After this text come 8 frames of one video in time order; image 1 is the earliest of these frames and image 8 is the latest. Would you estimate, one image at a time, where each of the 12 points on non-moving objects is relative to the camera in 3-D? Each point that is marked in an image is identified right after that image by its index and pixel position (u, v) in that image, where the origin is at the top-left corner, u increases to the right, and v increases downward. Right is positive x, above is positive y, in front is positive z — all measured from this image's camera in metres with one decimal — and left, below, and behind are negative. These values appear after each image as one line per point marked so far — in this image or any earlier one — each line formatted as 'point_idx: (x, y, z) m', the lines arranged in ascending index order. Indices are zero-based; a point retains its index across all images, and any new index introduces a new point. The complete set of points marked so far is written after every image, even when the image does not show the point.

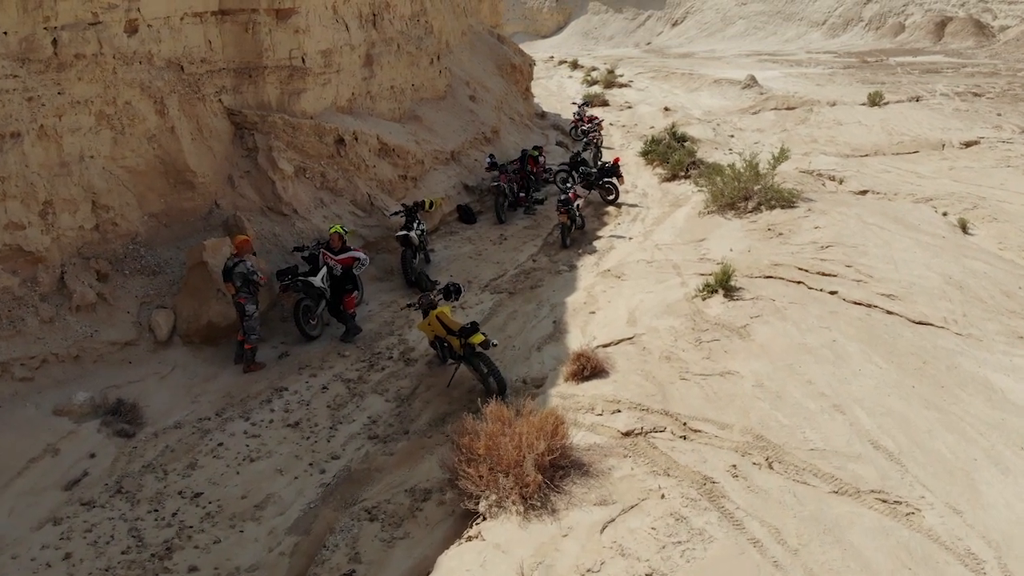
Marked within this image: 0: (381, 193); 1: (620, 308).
0: (-1.6, +1.1, +9.7) m
1: (+1.0, -0.2, +7.5) m
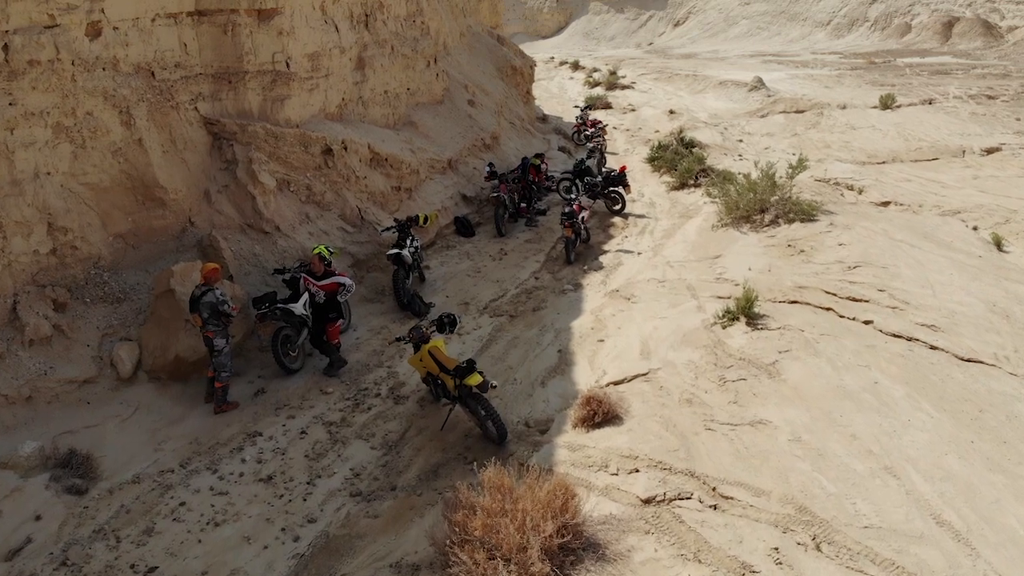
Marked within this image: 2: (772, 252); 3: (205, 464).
0: (-1.5, +0.9, +9.1) m
1: (+1.0, -0.4, +6.9) m
2: (+2.7, +0.4, +8.7) m
3: (-2.0, -1.1, +5.3) m
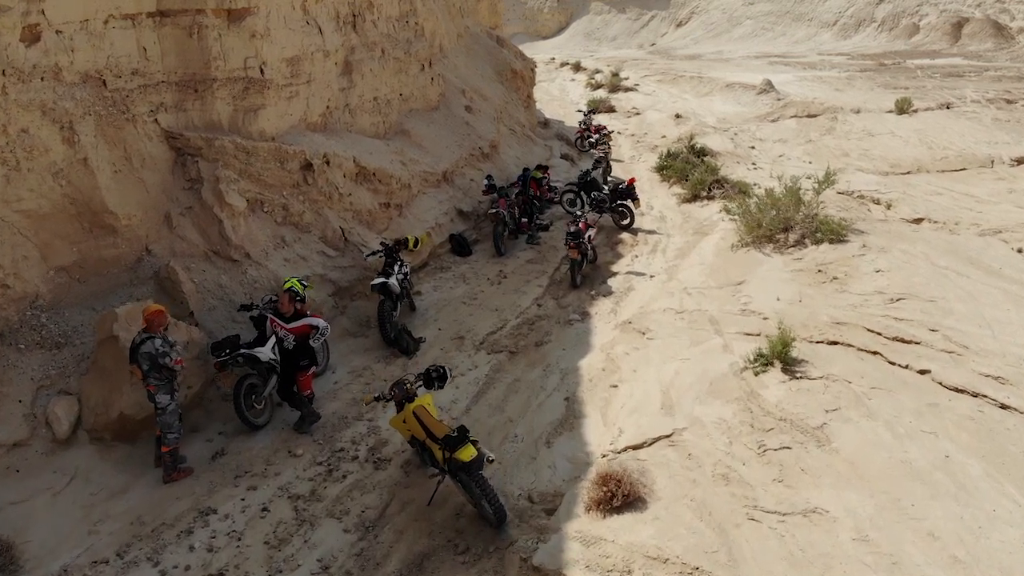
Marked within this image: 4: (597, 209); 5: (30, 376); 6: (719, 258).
0: (-1.5, +0.6, +8.2) m
1: (+1.0, -0.7, +6.0) m
2: (+2.7, +0.1, +7.9) m
3: (-2.0, -1.4, +4.4) m
4: (+1.1, +1.0, +10.8) m
5: (-3.1, -0.6, +5.3) m
6: (+2.3, +0.3, +9.0) m
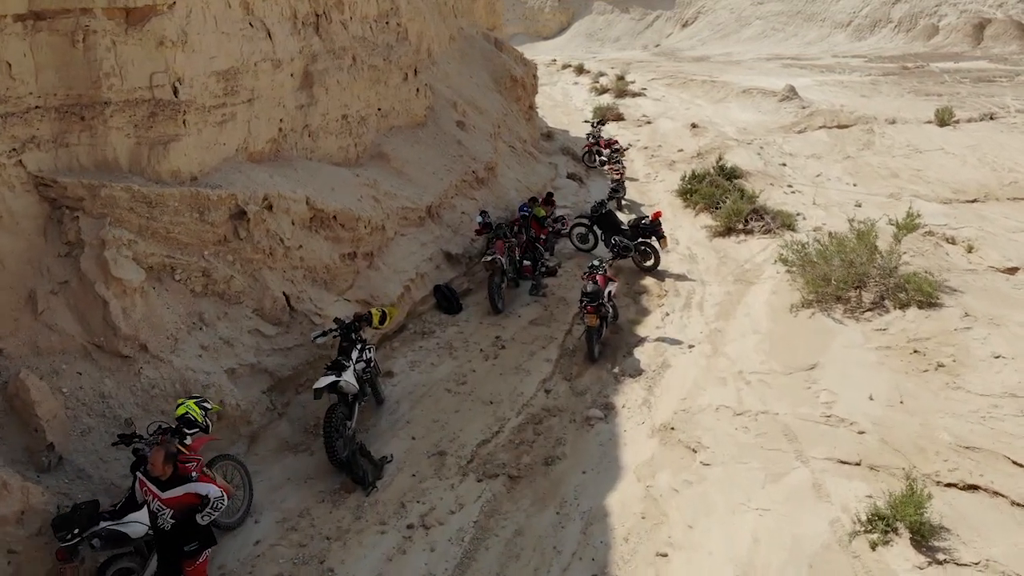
0: (-1.5, 0.0, +6.3) m
1: (+1.0, -1.3, +4.1) m
2: (+2.7, -0.5, +6.0) m
3: (-2.0, -2.0, +2.5) m
4: (+1.1, +0.4, +8.9) m
5: (-3.1, -1.2, +3.4) m
6: (+2.3, -0.3, +7.1) m
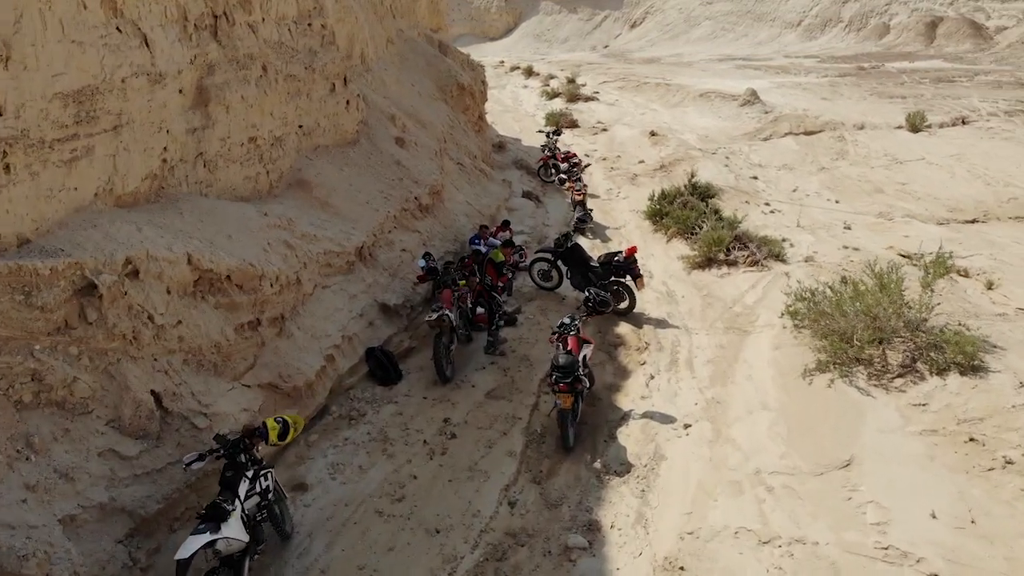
0: (-1.8, -0.5, +4.8) m
1: (+0.9, -1.8, +2.8) m
2: (+2.5, -1.0, +4.7) m
3: (-2.0, -2.6, +1.0) m
4: (+0.7, -0.1, +7.5) m
5: (-3.2, -1.7, +1.9) m
6: (+1.9, -0.7, +5.8) m
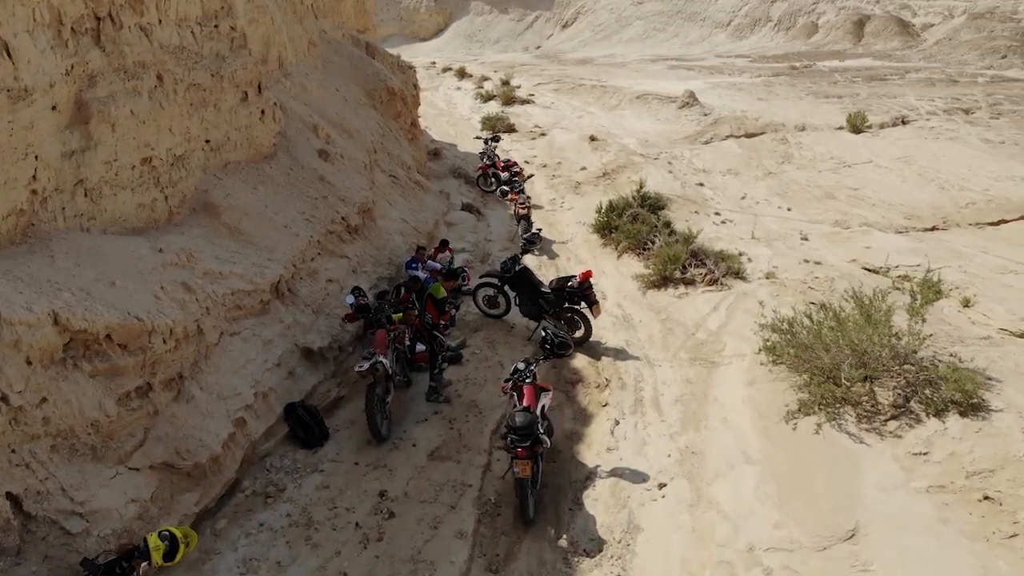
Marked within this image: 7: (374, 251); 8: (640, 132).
0: (-2.1, -0.8, +3.9) m
1: (+0.8, -2.0, +2.1) m
2: (+2.2, -1.2, +4.1) m
3: (-1.9, -2.9, +0.1) m
4: (+0.2, -0.3, +6.8) m
5: (-3.2, -2.1, +0.8) m
6: (+1.6, -0.9, +5.2) m
7: (-1.4, +0.3, +8.1) m
8: (+2.8, +3.4, +18.1) m
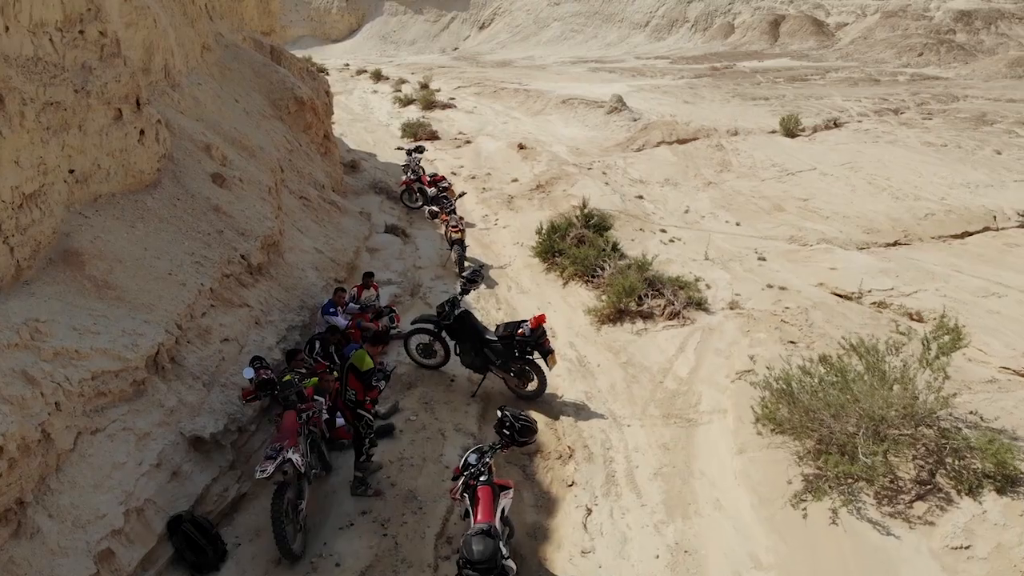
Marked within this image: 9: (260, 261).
0: (-2.2, -1.3, +2.7) m
1: (+0.9, -2.3, +1.1) m
2: (+2.1, -1.4, +3.3) m
3: (-1.6, -3.3, -1.1) m
4: (-0.2, -0.7, +5.8) m
5: (-3.0, -2.5, -0.5) m
6: (+1.3, -1.2, +4.3) m
7: (-1.9, -0.1, +6.9) m
8: (+1.2, +3.1, +17.3) m
9: (-2.2, +0.1, +6.9) m
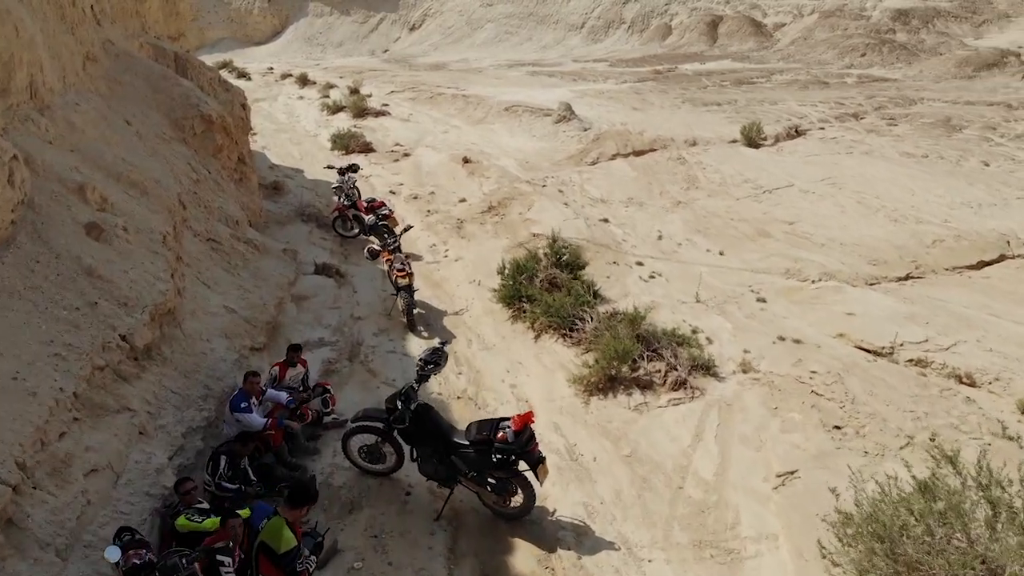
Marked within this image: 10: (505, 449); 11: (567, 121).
0: (-2.1, -1.8, +1.1) m
1: (+1.2, -2.8, -0.2) m
2: (+2.2, -1.8, +2.1) m
3: (-1.1, -3.8, -2.6) m
4: (-0.3, -1.2, +4.4) m
5: (-2.5, -3.1, -2.1) m
6: (+1.4, -1.7, +3.0) m
7: (-2.1, -0.6, +5.3) m
8: (+0.1, +2.7, +15.9) m
9: (-2.4, -0.5, +5.3) m
10: (-0.1, -0.9, +4.4) m
11: (+1.2, +3.5, +17.2) m
